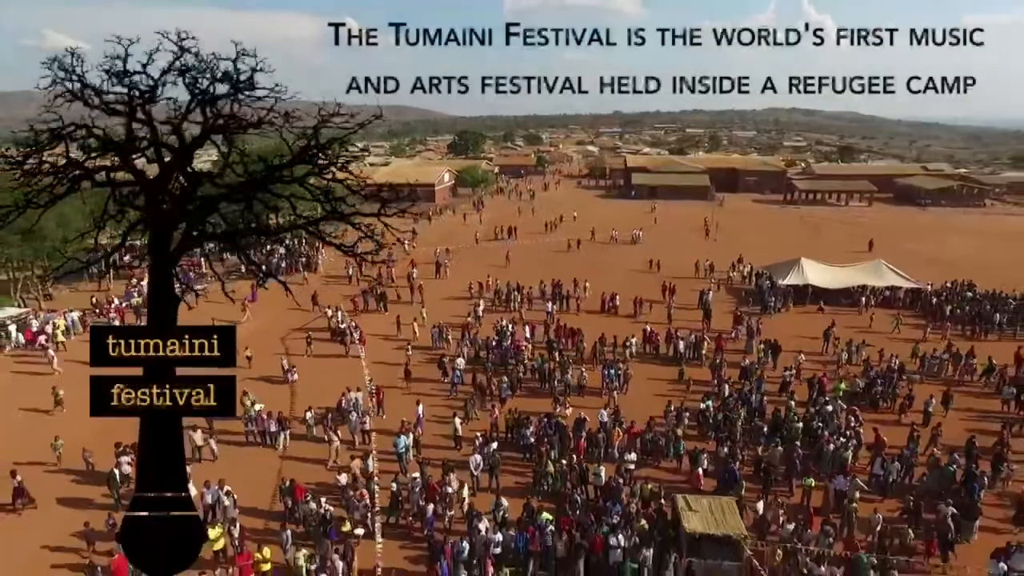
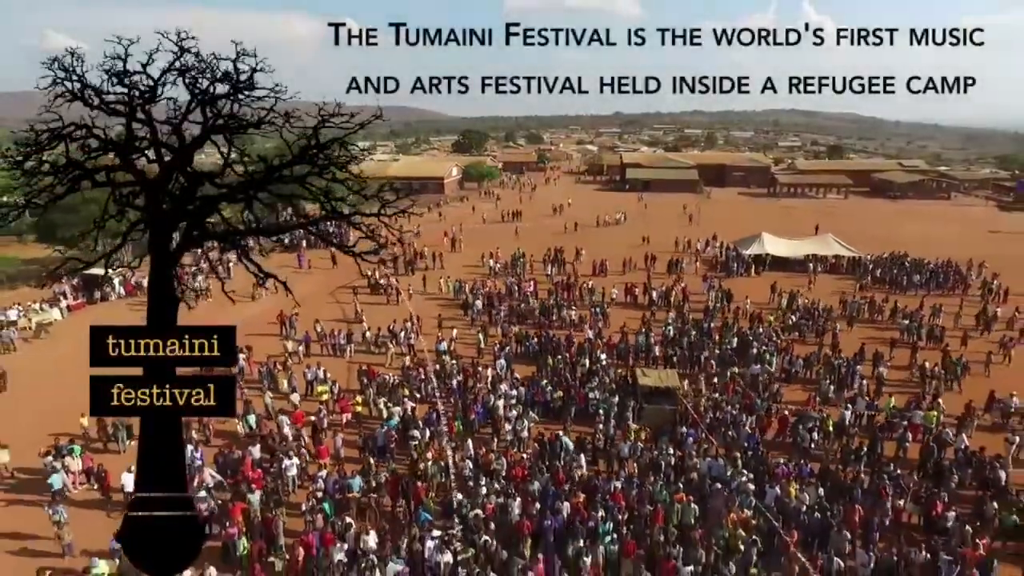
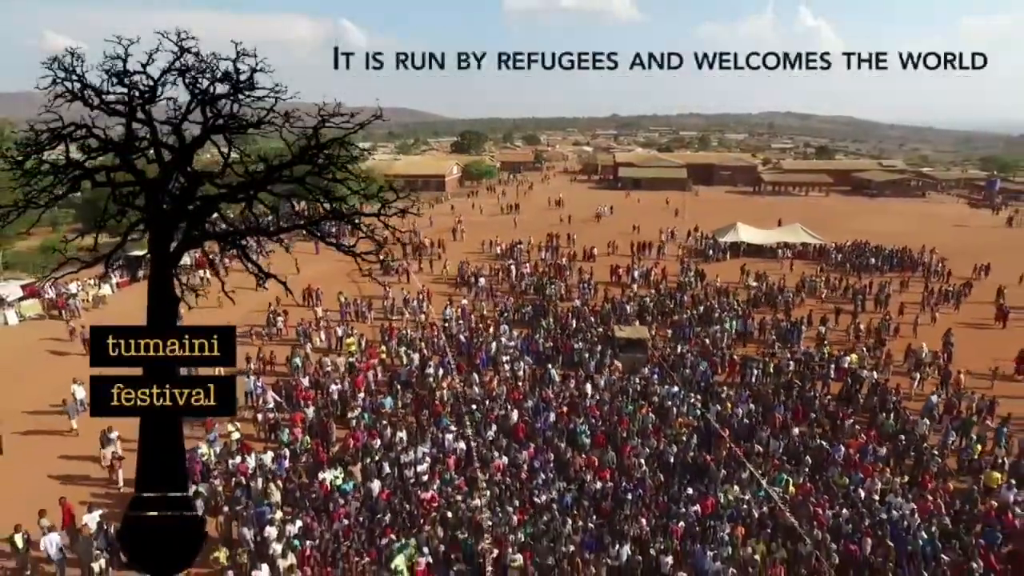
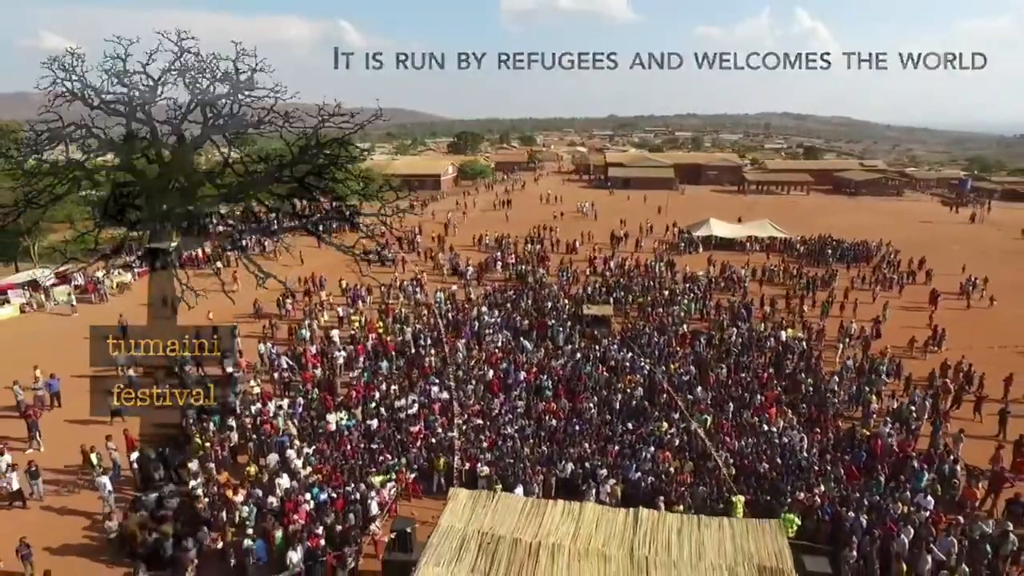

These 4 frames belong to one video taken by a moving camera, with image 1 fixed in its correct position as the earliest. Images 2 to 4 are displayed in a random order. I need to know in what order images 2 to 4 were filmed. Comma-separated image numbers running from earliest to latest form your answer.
2, 3, 4
